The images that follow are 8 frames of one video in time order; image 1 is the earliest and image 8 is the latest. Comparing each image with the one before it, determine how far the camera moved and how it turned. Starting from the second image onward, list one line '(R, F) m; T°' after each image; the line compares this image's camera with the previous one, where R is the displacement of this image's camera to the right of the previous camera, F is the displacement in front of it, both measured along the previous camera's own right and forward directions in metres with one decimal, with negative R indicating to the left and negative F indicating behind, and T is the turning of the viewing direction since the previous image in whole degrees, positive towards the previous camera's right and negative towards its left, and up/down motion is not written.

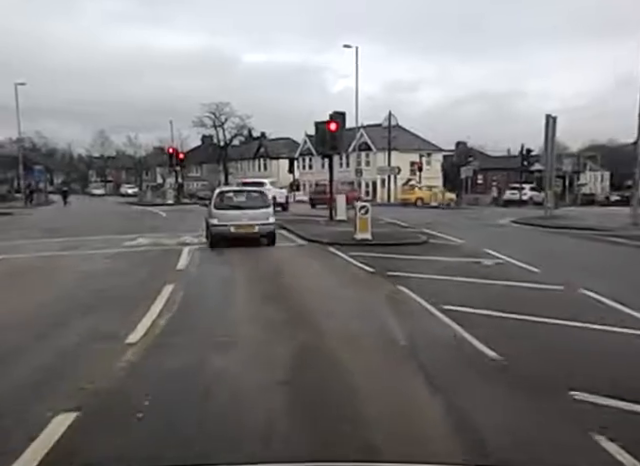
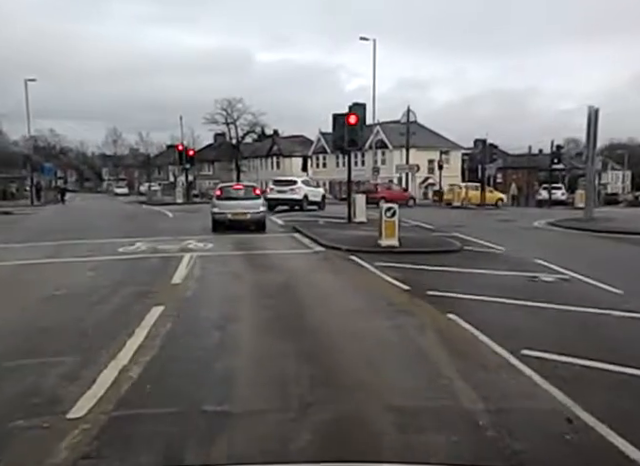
(-0.2, +2.5) m; -1°
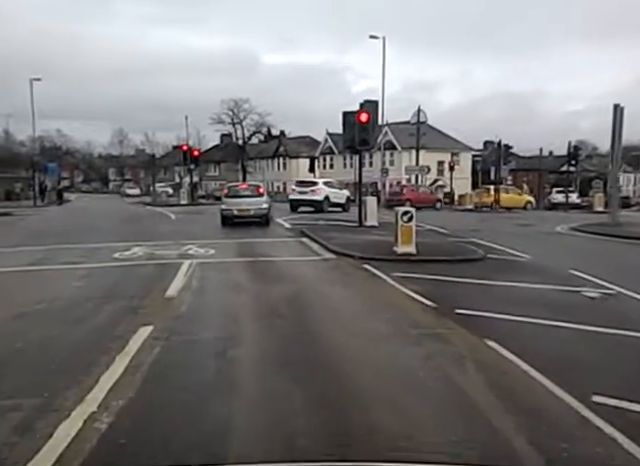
(-0.1, +1.4) m; -1°
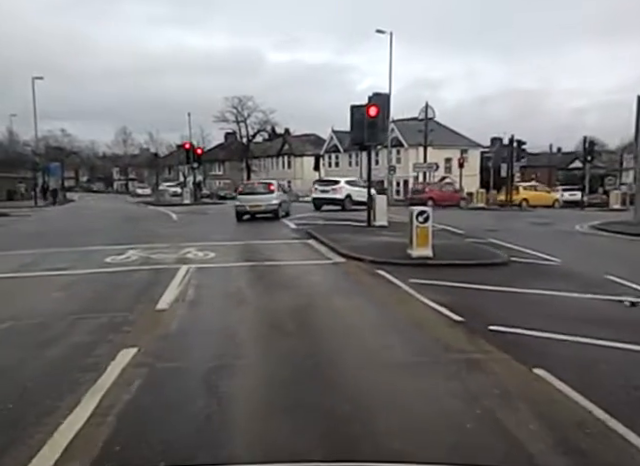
(-0.1, +1.3) m; 0°
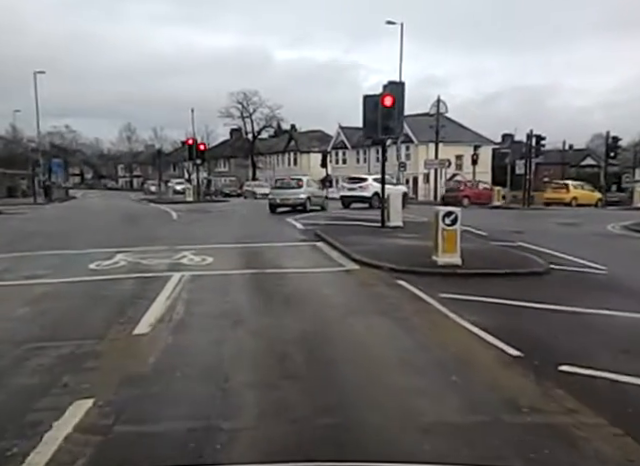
(-0.1, +1.9) m; -1°
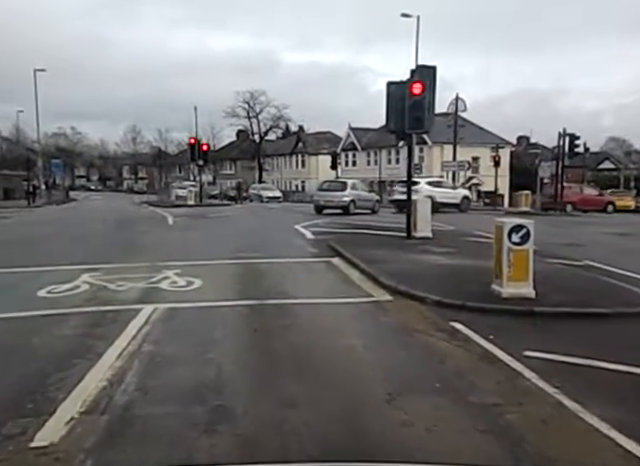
(-0.2, +3.4) m; -1°
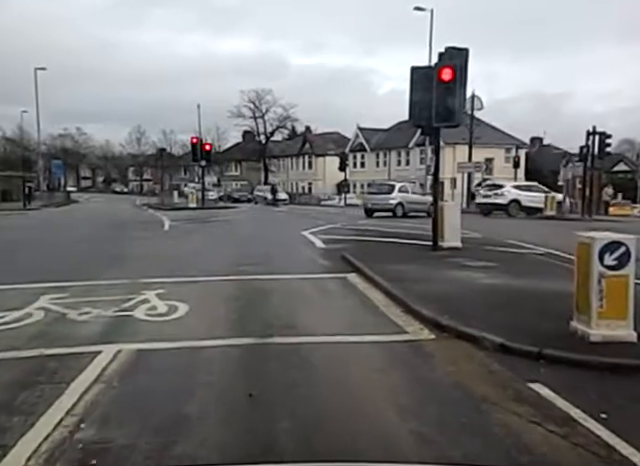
(-0.2, +2.5) m; -1°
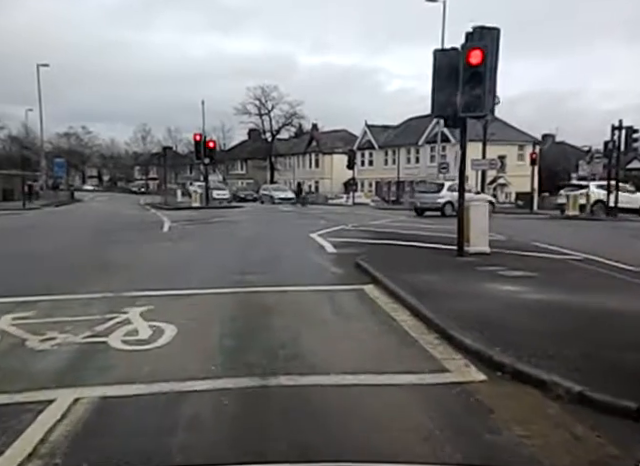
(-0.1, +1.7) m; -1°
